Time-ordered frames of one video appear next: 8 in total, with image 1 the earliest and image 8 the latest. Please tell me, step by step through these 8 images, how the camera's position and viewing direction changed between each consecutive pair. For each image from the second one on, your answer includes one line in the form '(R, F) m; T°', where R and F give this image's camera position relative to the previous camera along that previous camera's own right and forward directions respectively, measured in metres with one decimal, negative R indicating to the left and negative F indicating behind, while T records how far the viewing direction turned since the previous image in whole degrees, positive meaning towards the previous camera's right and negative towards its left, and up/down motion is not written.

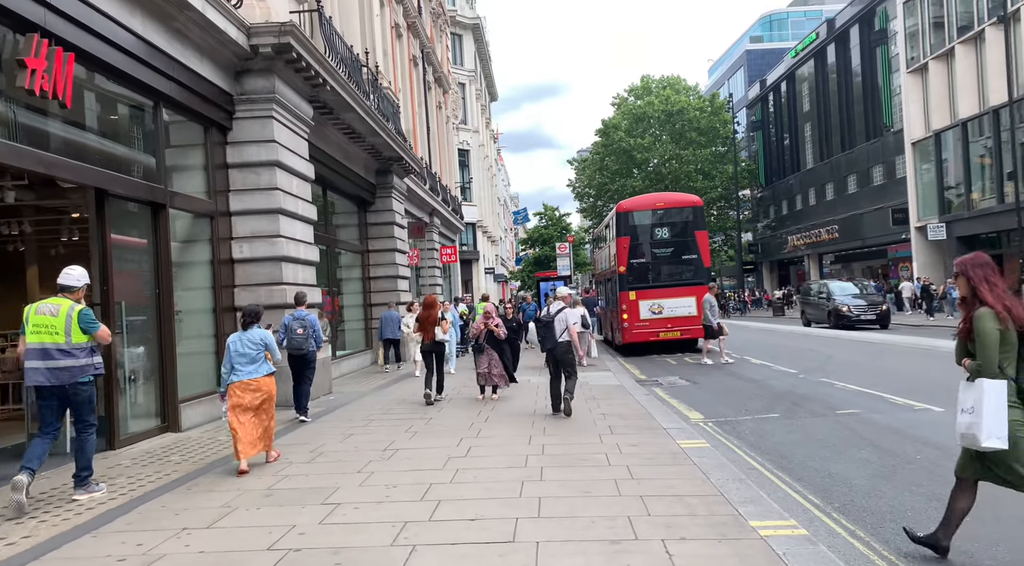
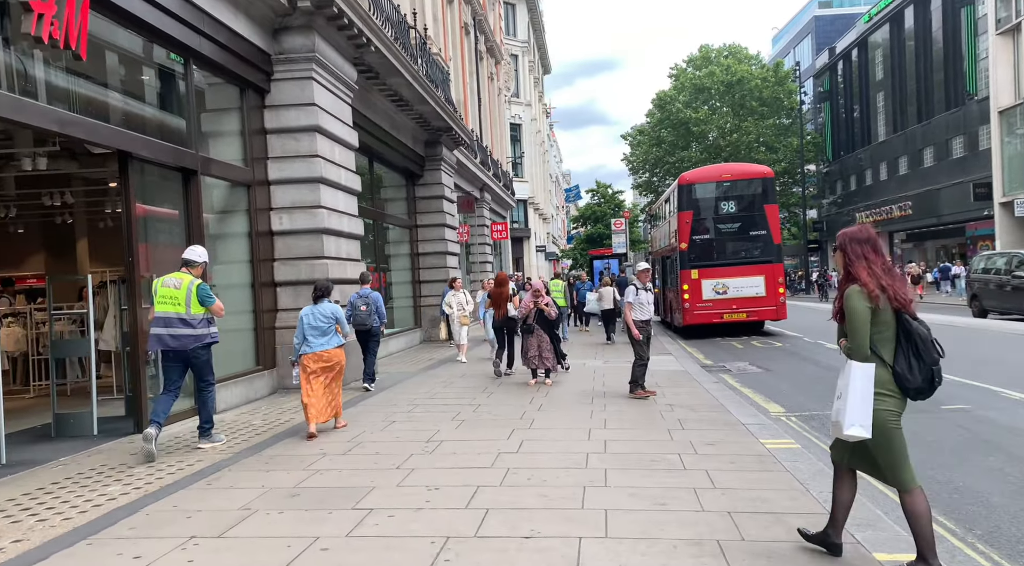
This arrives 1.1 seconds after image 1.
(-0.1, +0.9) m; -4°
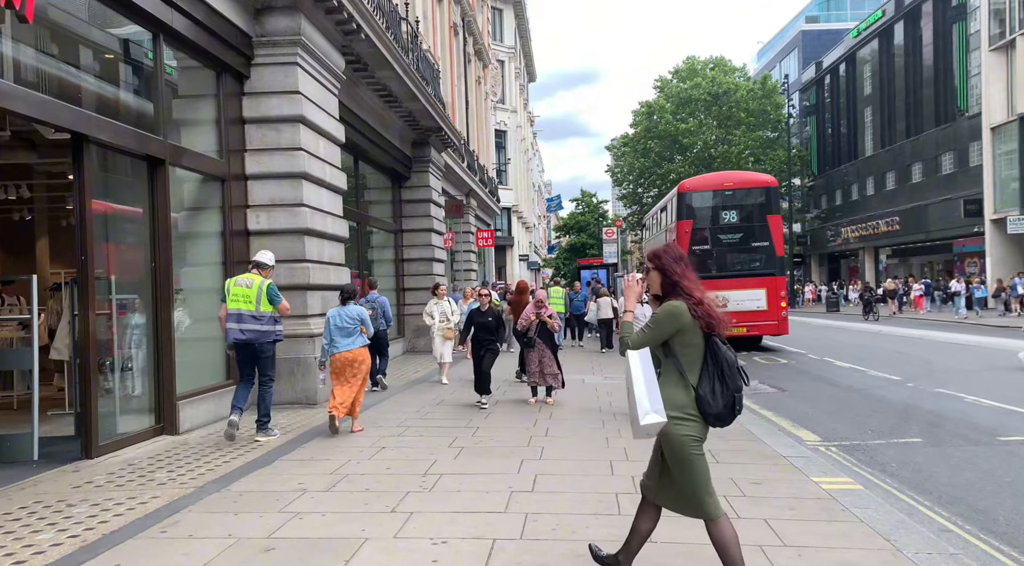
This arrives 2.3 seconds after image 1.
(-0.3, +0.9) m; +2°
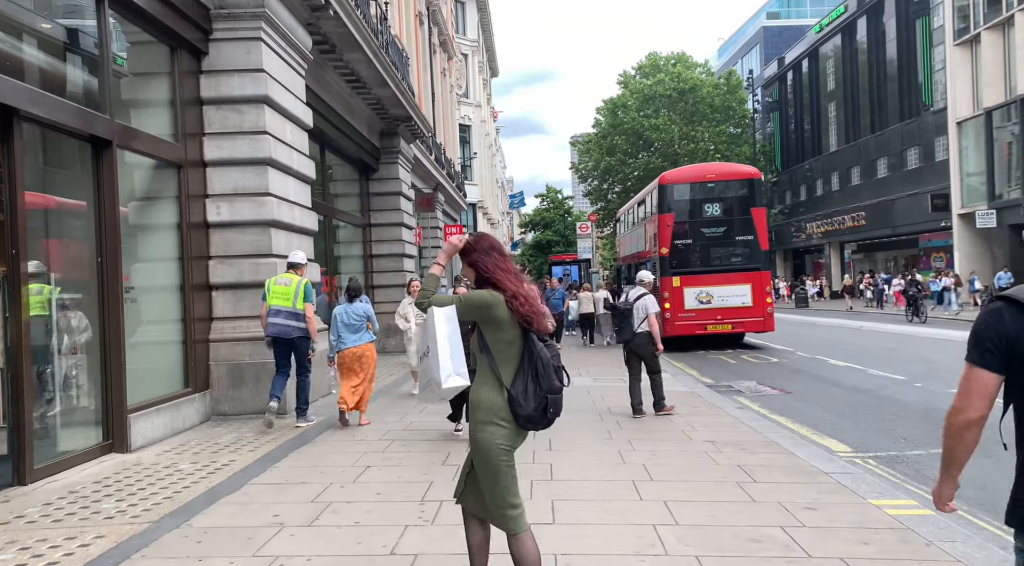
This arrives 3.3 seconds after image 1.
(-0.3, +0.8) m; +3°
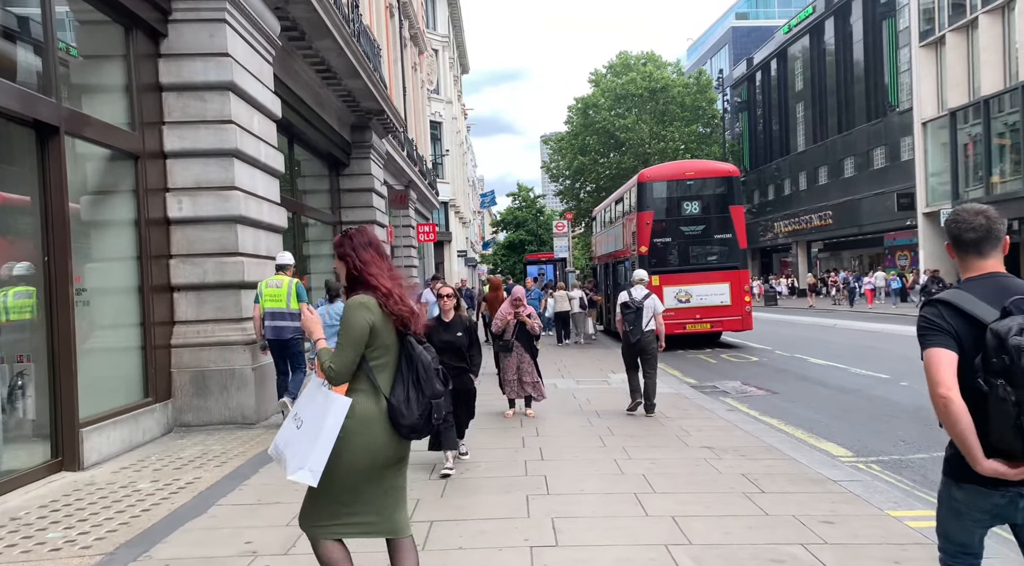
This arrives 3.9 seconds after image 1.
(-0.2, +0.4) m; +2°
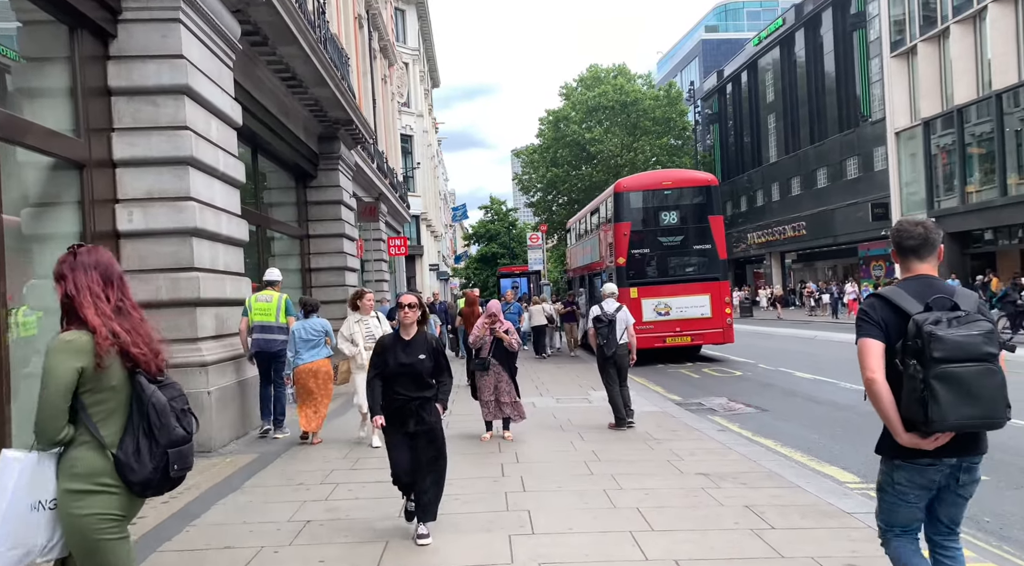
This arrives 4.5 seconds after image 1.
(0.0, +0.5) m; +2°
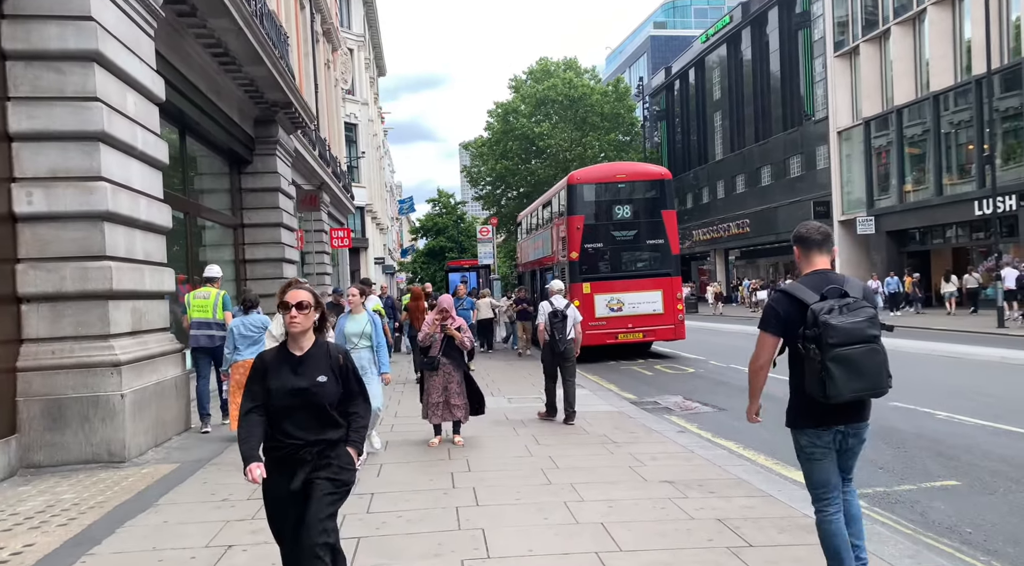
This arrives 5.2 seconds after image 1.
(0.0, +0.5) m; +4°
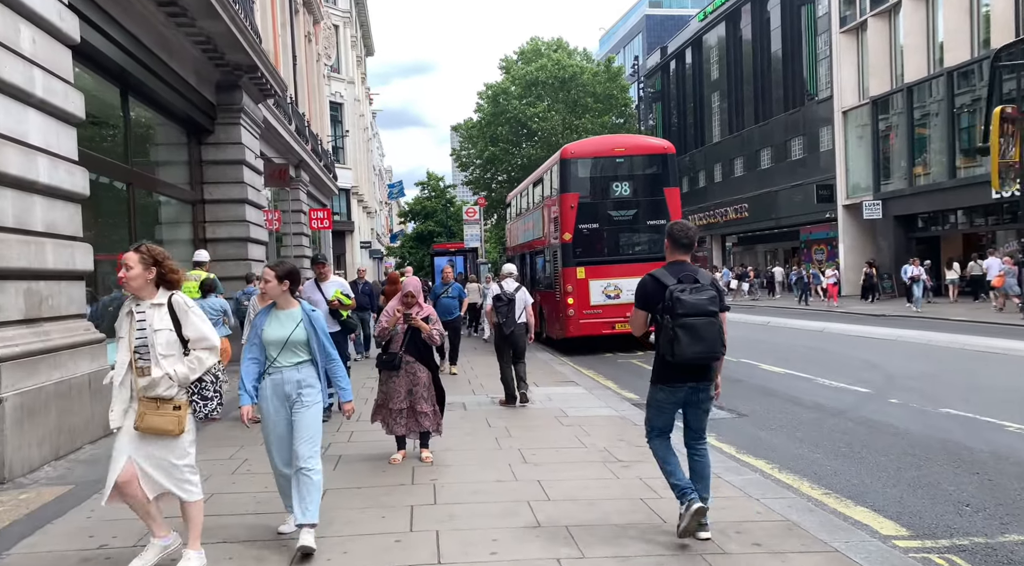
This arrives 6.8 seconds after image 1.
(+0.1, +1.4) m; +1°
